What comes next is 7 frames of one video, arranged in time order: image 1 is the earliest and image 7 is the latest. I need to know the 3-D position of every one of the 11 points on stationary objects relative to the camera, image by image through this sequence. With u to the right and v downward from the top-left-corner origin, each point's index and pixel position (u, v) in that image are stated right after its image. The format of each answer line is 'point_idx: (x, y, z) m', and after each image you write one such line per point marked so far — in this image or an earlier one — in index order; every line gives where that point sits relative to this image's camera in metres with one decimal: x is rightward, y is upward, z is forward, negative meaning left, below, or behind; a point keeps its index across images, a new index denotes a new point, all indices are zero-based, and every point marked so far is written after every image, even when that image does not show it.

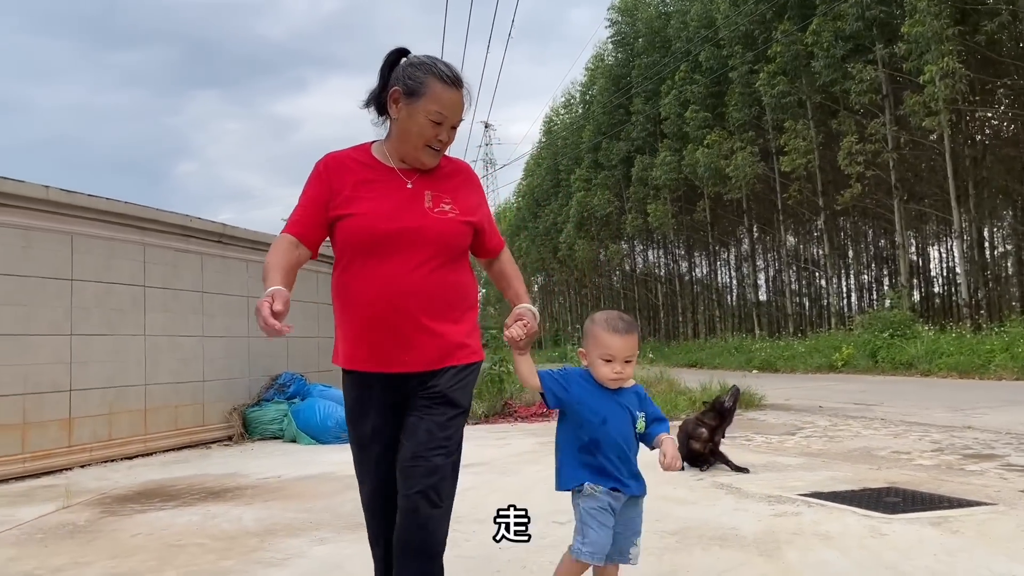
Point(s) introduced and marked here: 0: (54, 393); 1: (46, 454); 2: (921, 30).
0: (-2.9, -0.6, +4.6) m
1: (-2.9, -1.0, +4.5) m
2: (+6.5, +4.1, +11.7) m
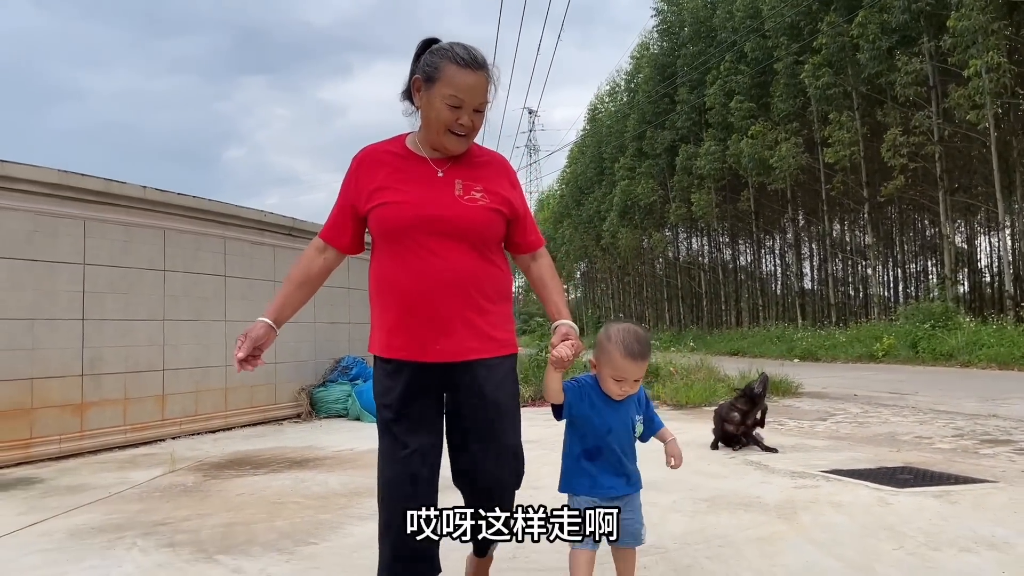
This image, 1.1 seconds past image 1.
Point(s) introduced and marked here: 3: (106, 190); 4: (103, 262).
0: (-2.5, -0.6, +5.1) m
1: (-2.6, -1.0, +5.1) m
2: (+7.2, +4.2, +11.6) m
3: (-2.7, +0.6, +4.8) m
4: (-2.7, +0.2, +4.8) m
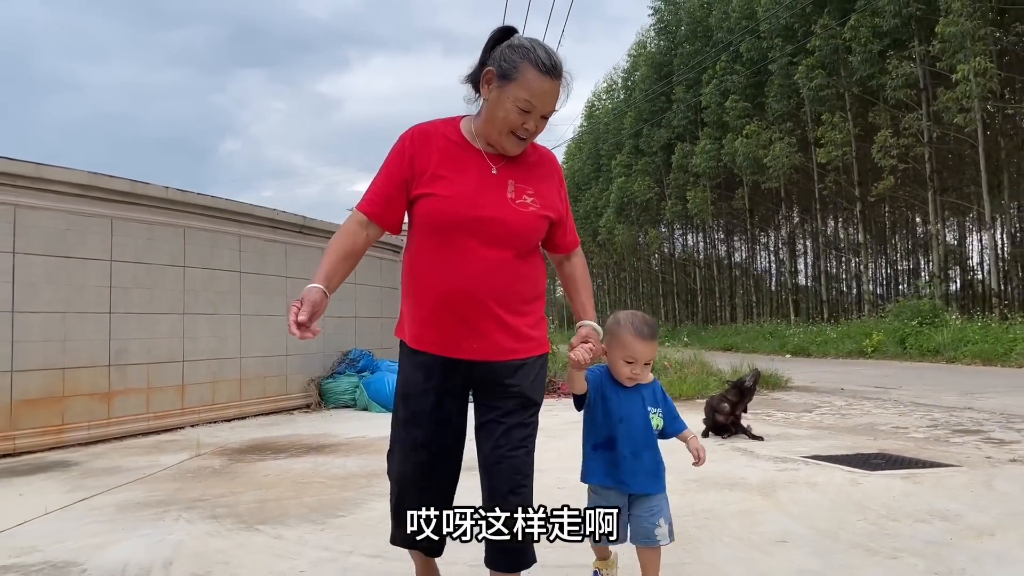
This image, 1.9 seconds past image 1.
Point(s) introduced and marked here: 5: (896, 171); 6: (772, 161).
0: (-2.5, -0.5, +5.4) m
1: (-2.5, -0.9, +5.4) m
2: (+7.2, +4.2, +11.9) m
3: (-2.7, +0.7, +5.1) m
4: (-2.7, +0.2, +5.1) m
5: (+7.8, +2.4, +14.9) m
6: (+5.9, +2.9, +16.5) m
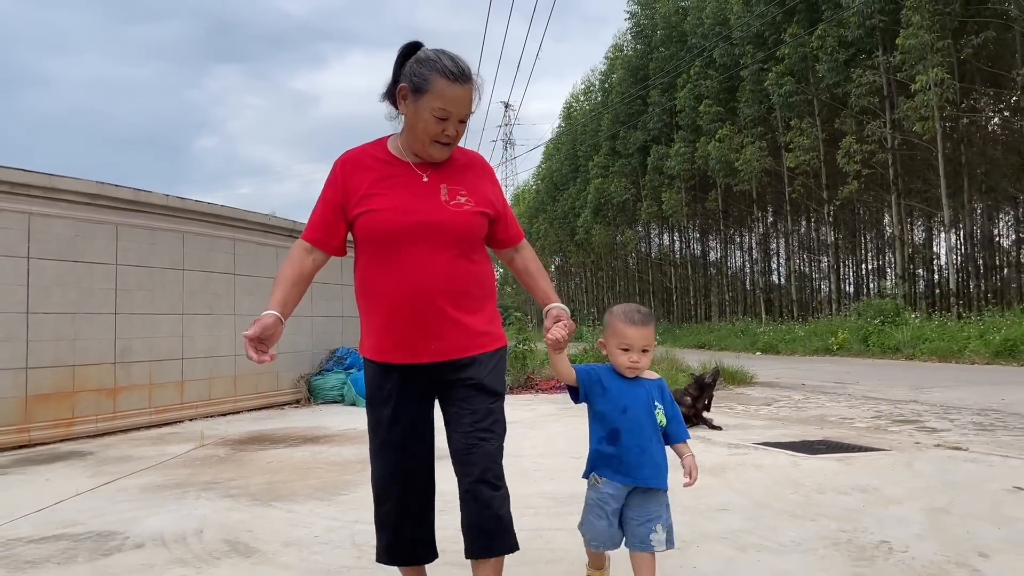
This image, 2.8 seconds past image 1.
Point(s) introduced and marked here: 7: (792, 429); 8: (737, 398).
0: (-2.7, -0.6, +5.7) m
1: (-2.7, -0.9, +5.7) m
2: (+6.9, +4.2, +12.5) m
3: (-2.8, +0.7, +5.4) m
4: (-2.8, +0.2, +5.4) m
5: (+7.4, +2.4, +15.5) m
6: (+5.4, +2.9, +17.1) m
7: (+1.9, -1.0, +4.9) m
8: (+2.1, -1.1, +7.0) m
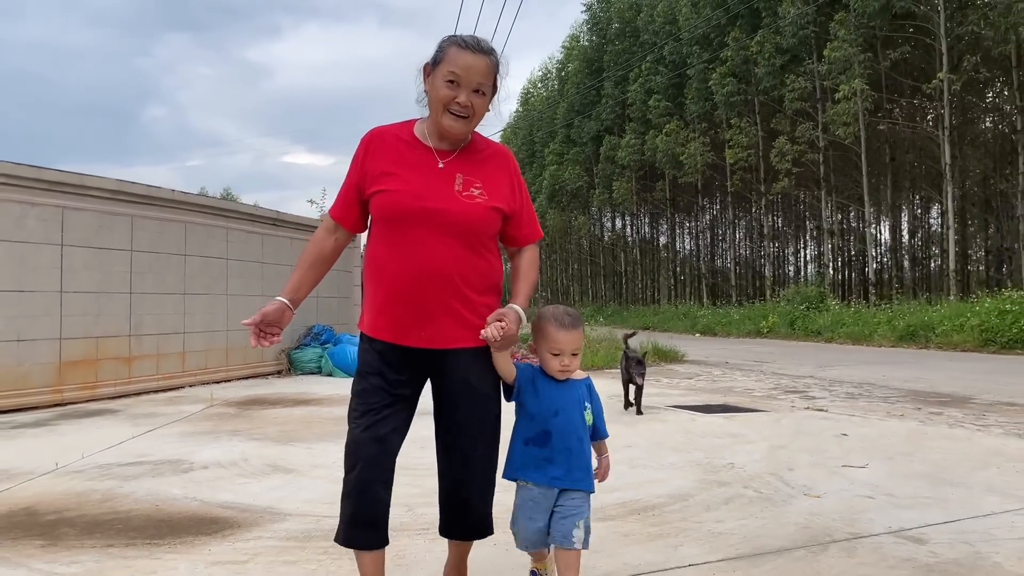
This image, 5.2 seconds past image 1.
0: (-3.0, -0.4, +6.6) m
1: (-3.1, -0.8, +6.5) m
2: (+6.2, +4.4, +13.8) m
3: (-3.1, +0.8, +6.2) m
4: (-3.1, +0.3, +6.2) m
5: (+6.5, +2.6, +16.8) m
6: (+4.4, +3.2, +18.3) m
7: (+1.6, -0.9, +6.1) m
8: (+1.7, -0.9, +8.1) m
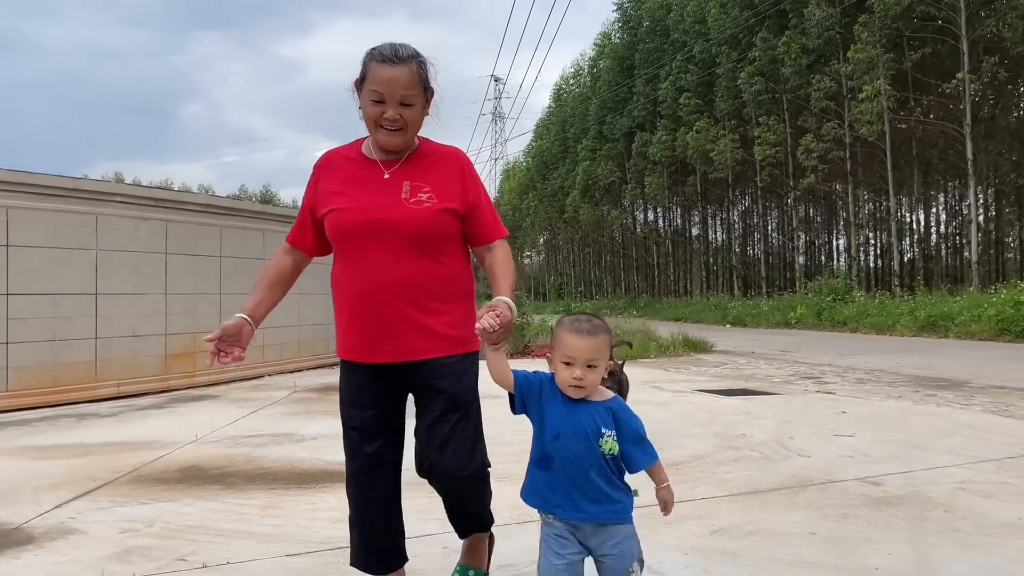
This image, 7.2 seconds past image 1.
0: (-2.6, -0.4, +7.5) m
1: (-2.6, -0.8, +7.4) m
2: (+6.8, +4.6, +14.2) m
3: (-2.7, +0.8, +7.1) m
4: (-2.7, +0.3, +7.1) m
5: (+7.3, +2.8, +17.3) m
6: (+5.3, +3.4, +18.8) m
7: (+2.0, -0.9, +6.8) m
8: (+2.2, -0.9, +8.8) m
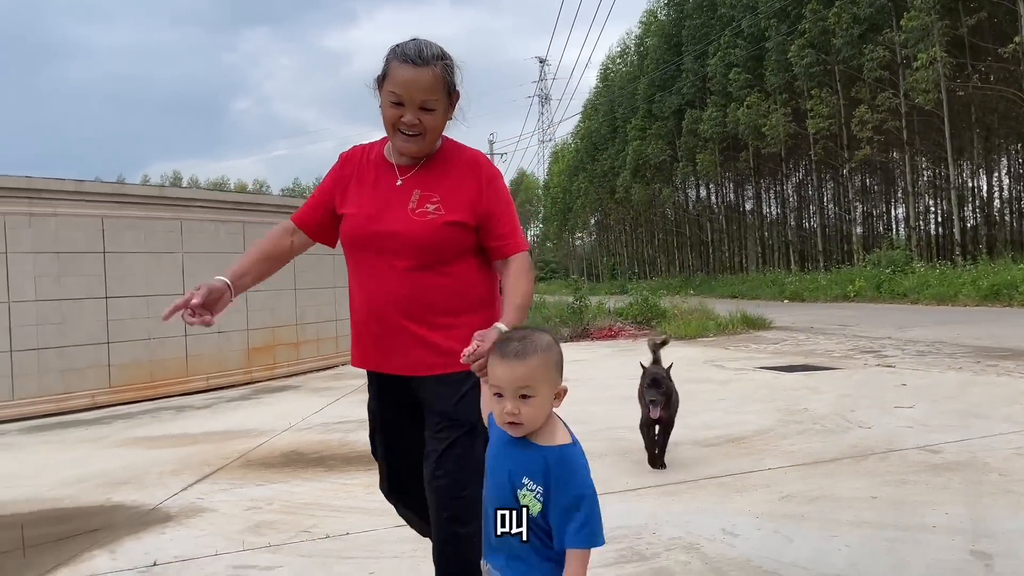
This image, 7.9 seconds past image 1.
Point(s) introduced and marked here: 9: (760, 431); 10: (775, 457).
0: (-2.0, -0.4, +7.9) m
1: (-2.0, -0.8, +7.8) m
2: (+7.7, +5.1, +13.9) m
3: (-2.2, +0.8, +7.5) m
4: (-2.2, +0.4, +7.5) m
5: (+8.4, +3.5, +16.9) m
6: (+6.5, +4.1, +18.6) m
7: (+2.6, -0.7, +6.9) m
8: (+2.9, -0.6, +8.9) m
9: (+1.3, -0.7, +3.7) m
10: (+1.1, -0.7, +3.2) m
